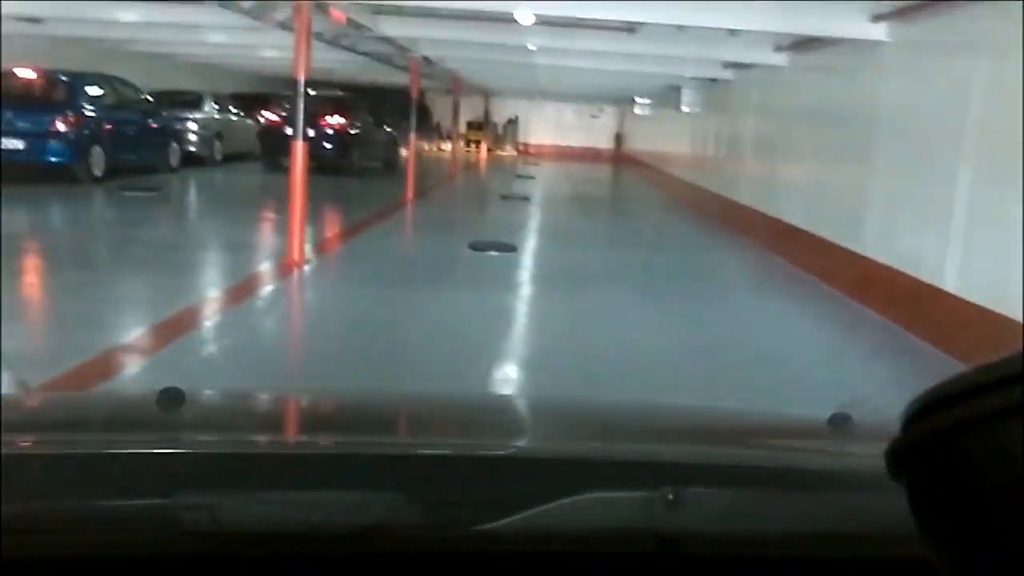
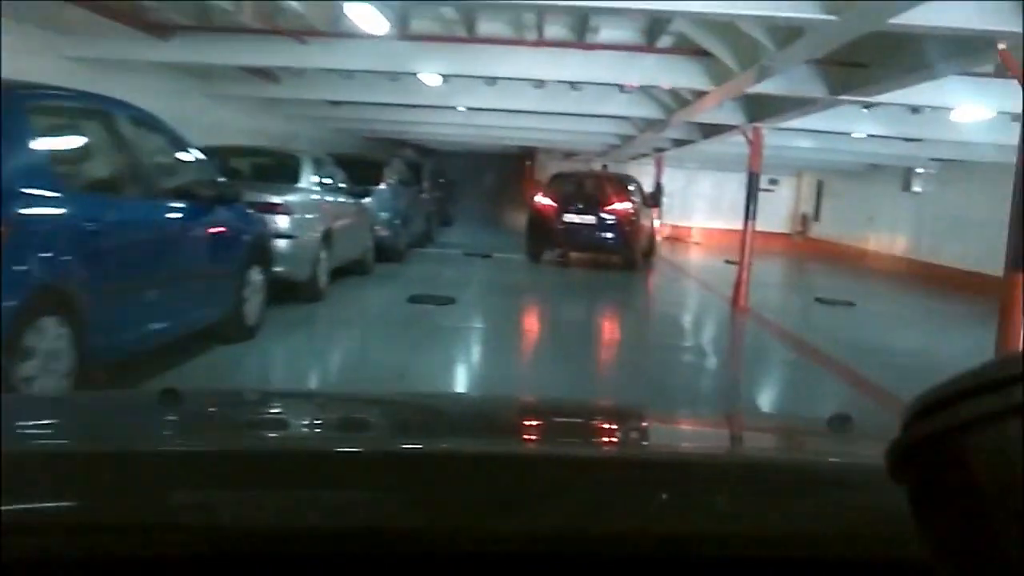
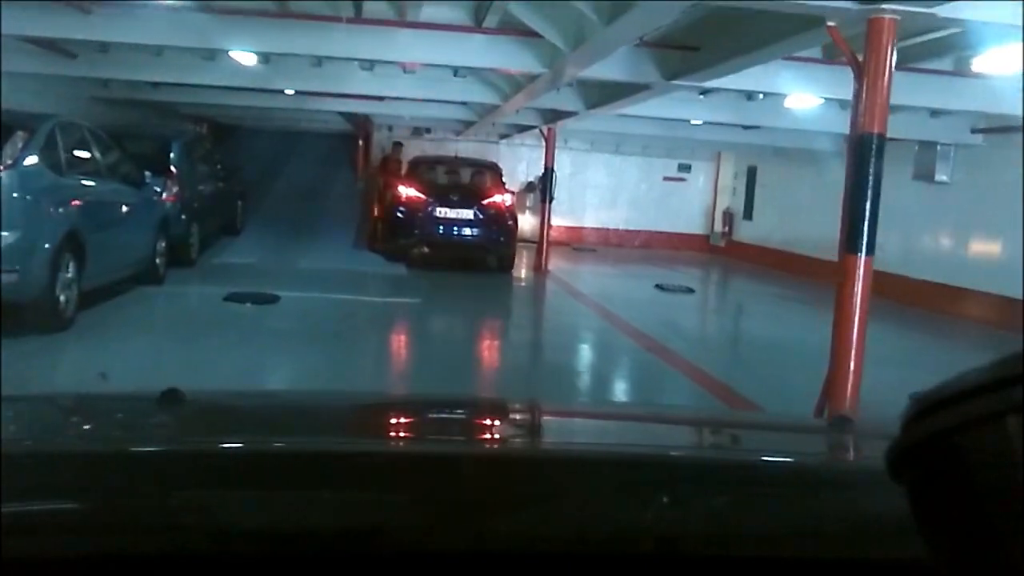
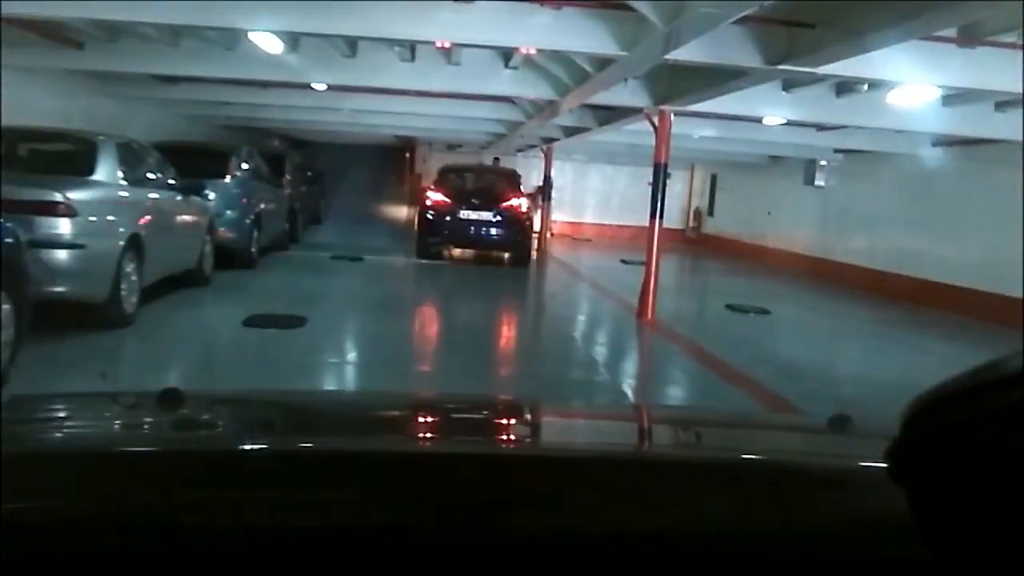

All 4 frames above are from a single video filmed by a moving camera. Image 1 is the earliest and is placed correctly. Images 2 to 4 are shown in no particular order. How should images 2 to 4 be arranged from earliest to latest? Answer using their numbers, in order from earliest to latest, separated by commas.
2, 4, 3
